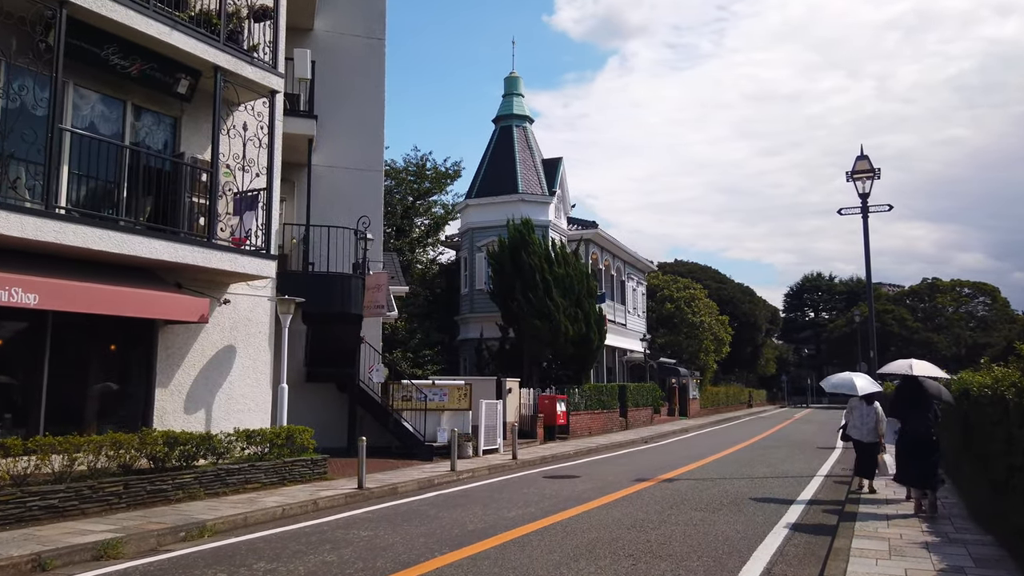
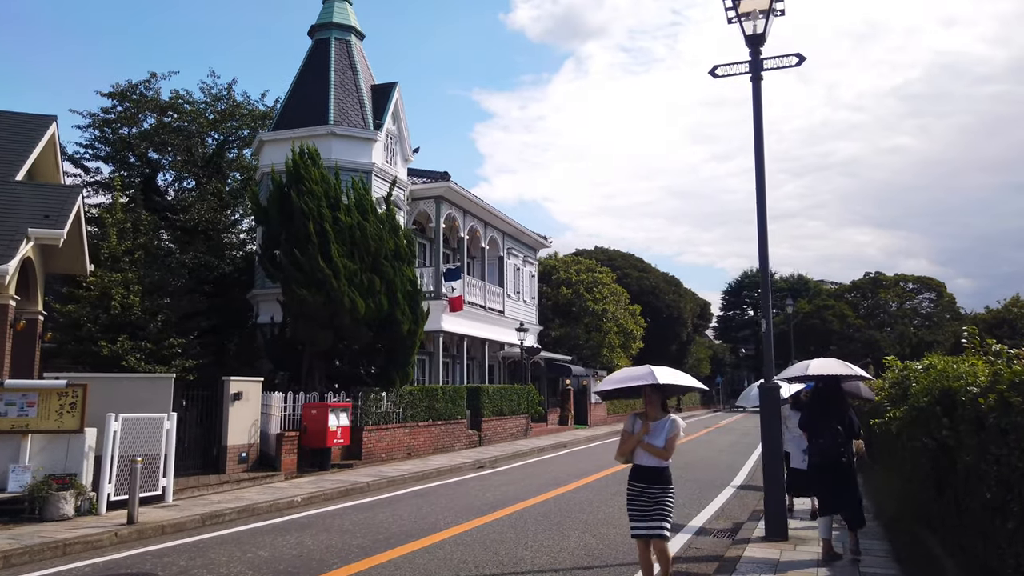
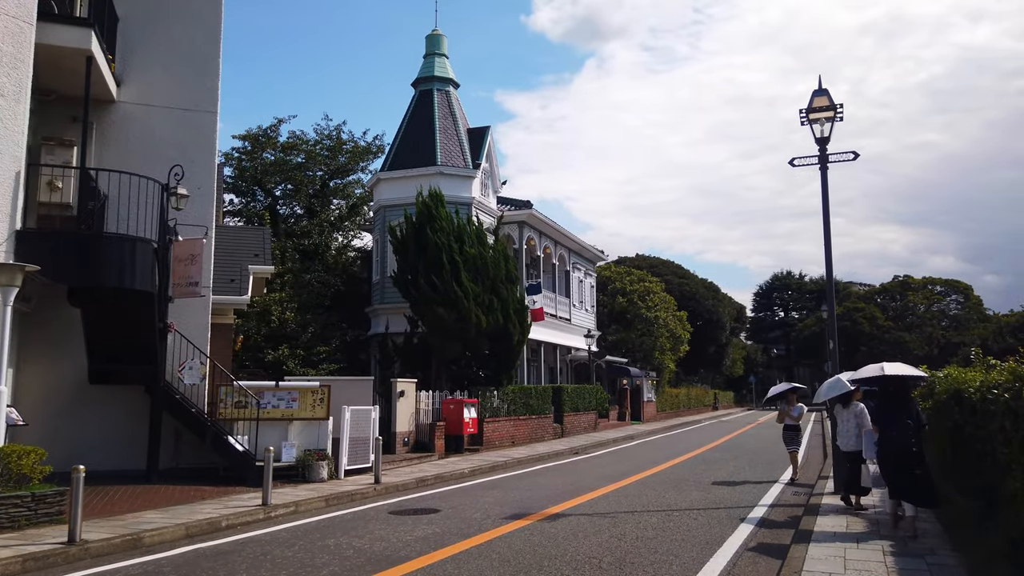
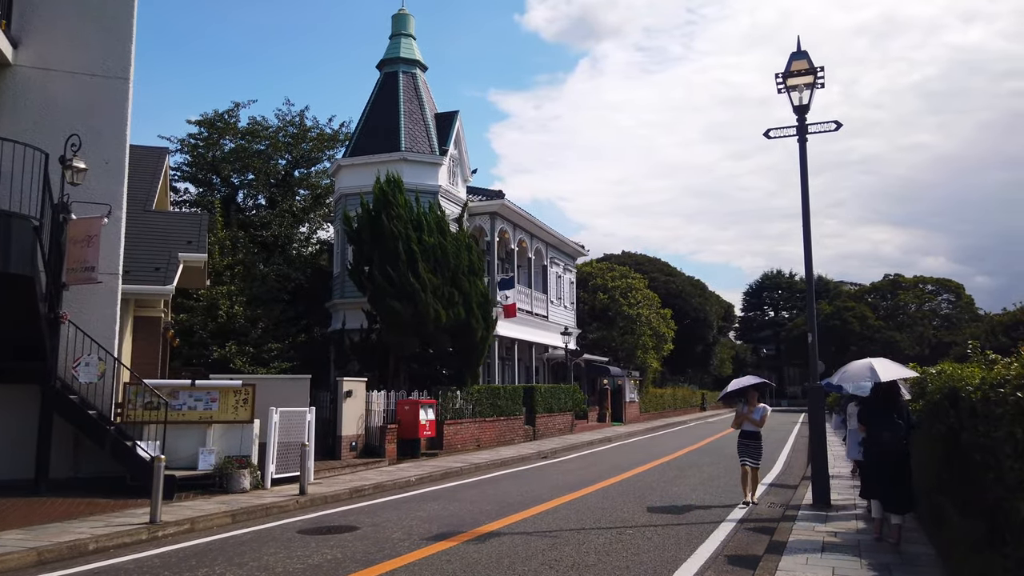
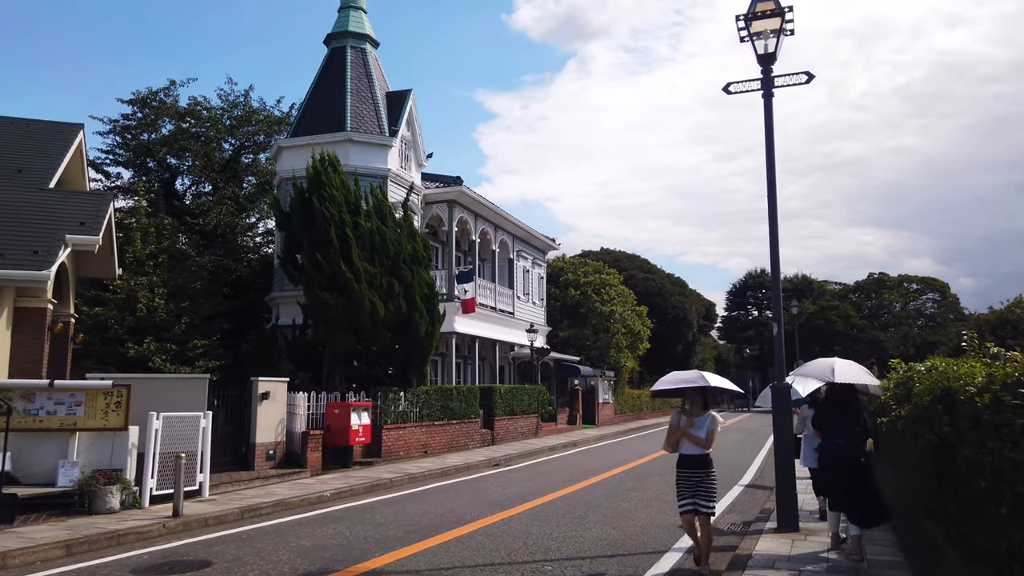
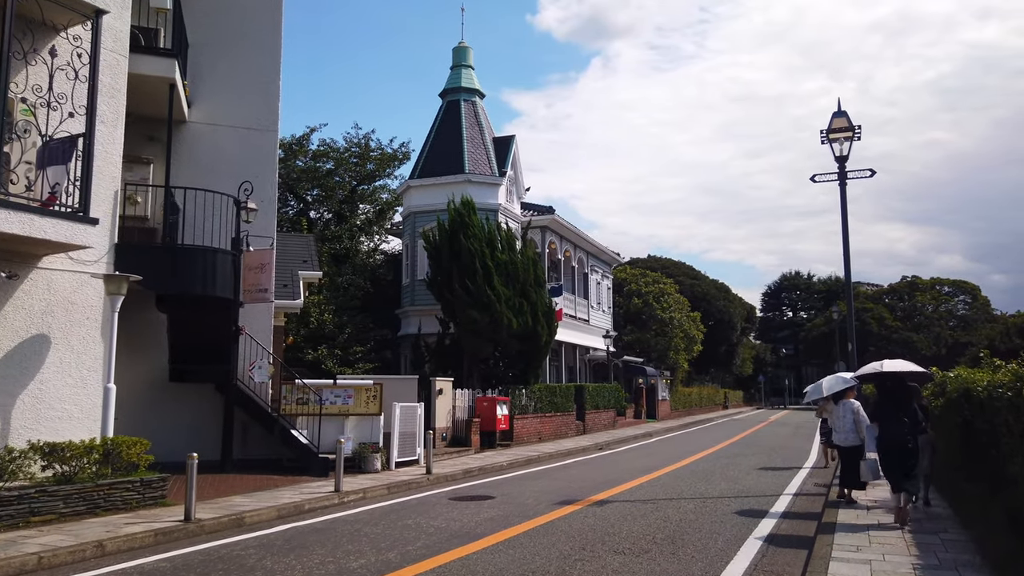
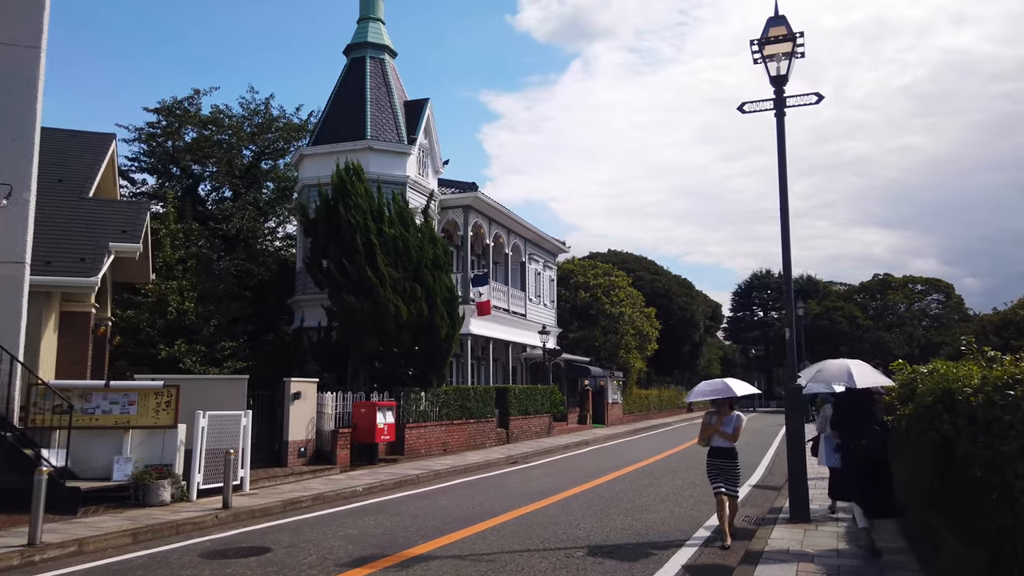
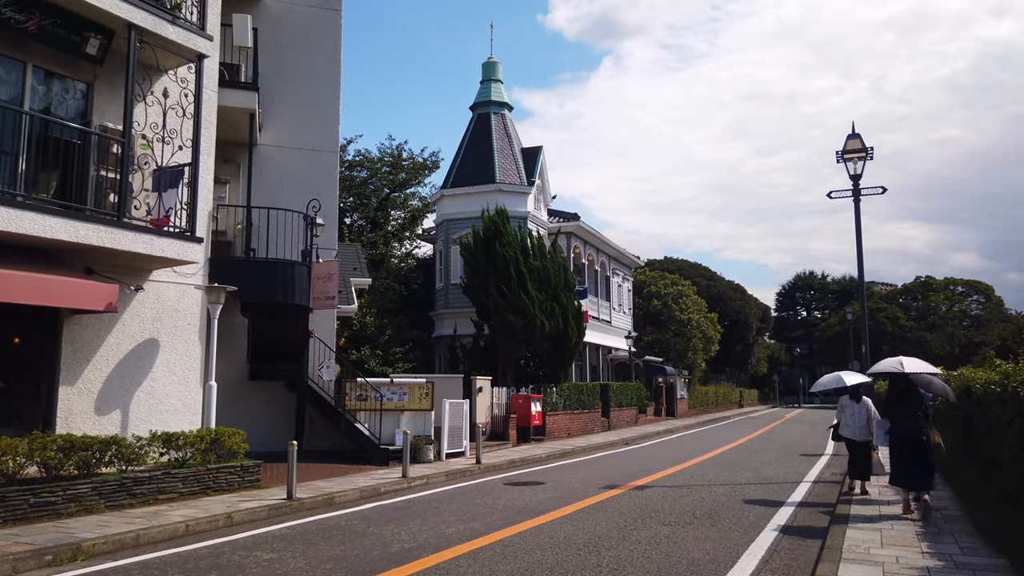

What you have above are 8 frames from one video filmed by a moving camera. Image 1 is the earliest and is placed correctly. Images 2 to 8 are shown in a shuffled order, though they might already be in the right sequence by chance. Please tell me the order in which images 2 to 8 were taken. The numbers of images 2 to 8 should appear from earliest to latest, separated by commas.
8, 6, 3, 4, 7, 5, 2
